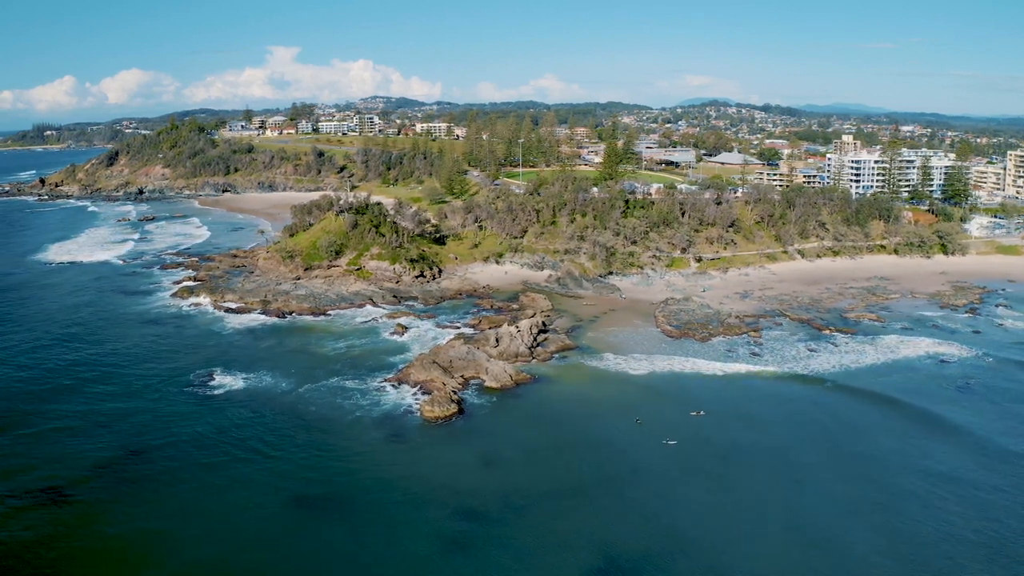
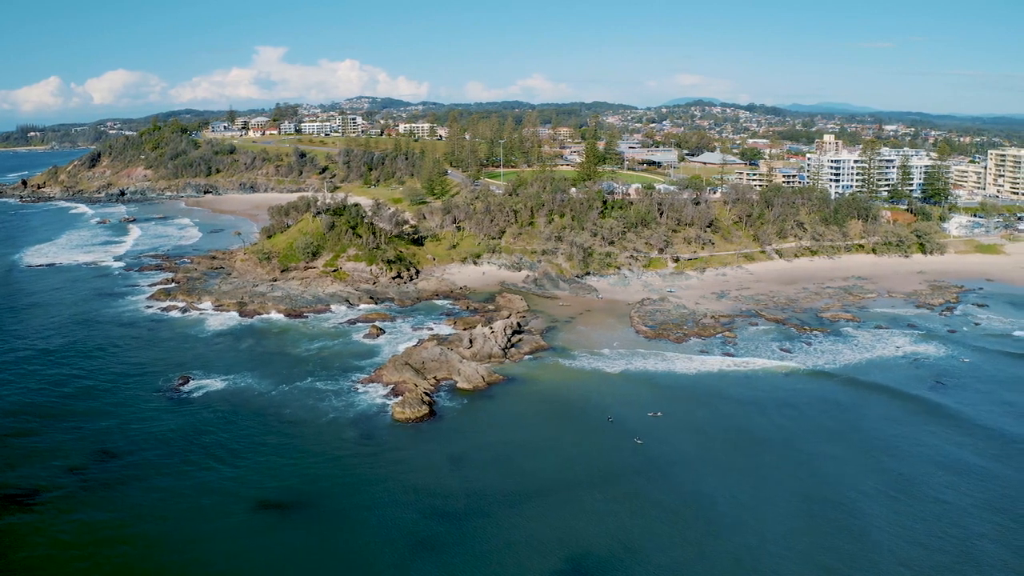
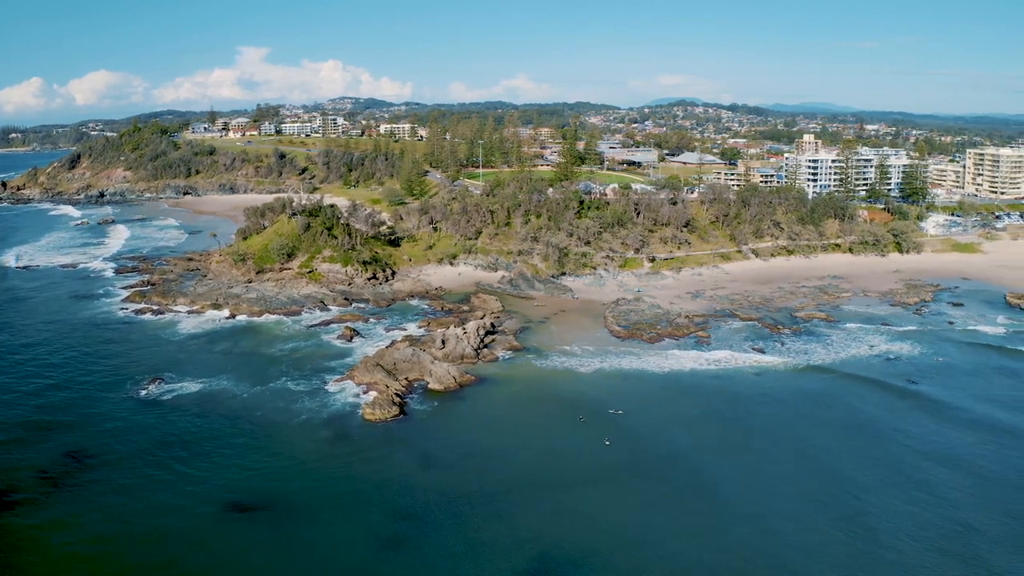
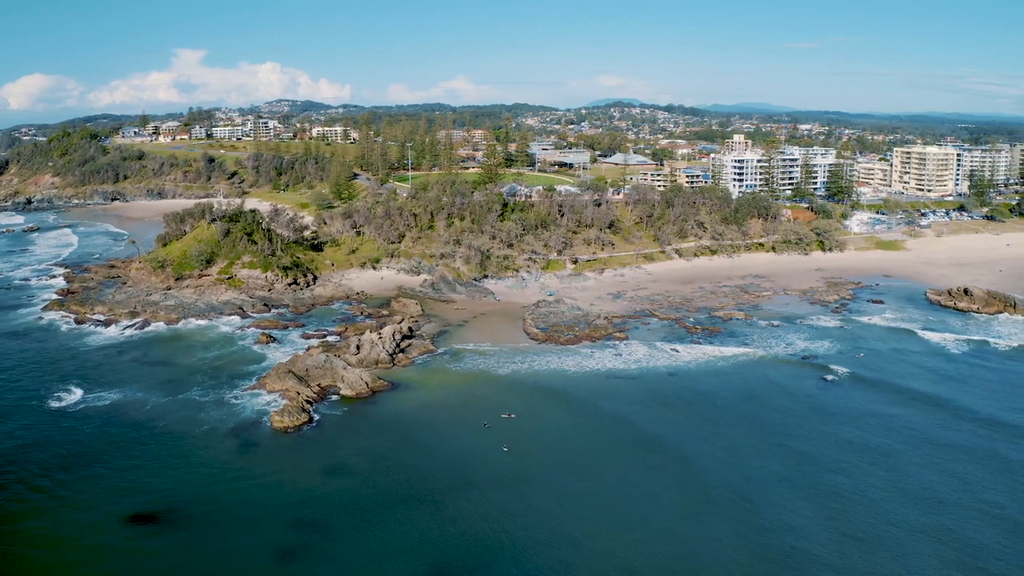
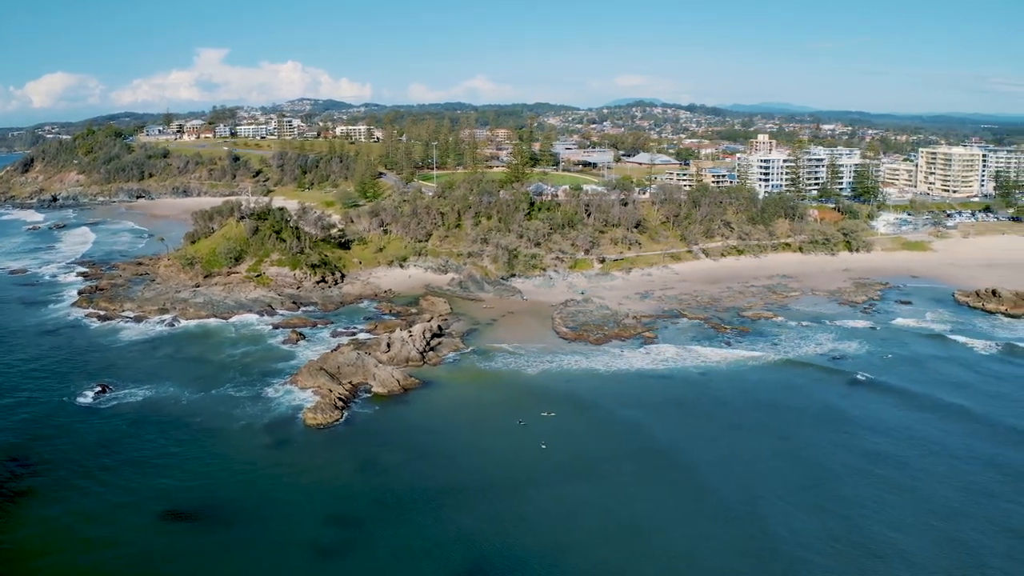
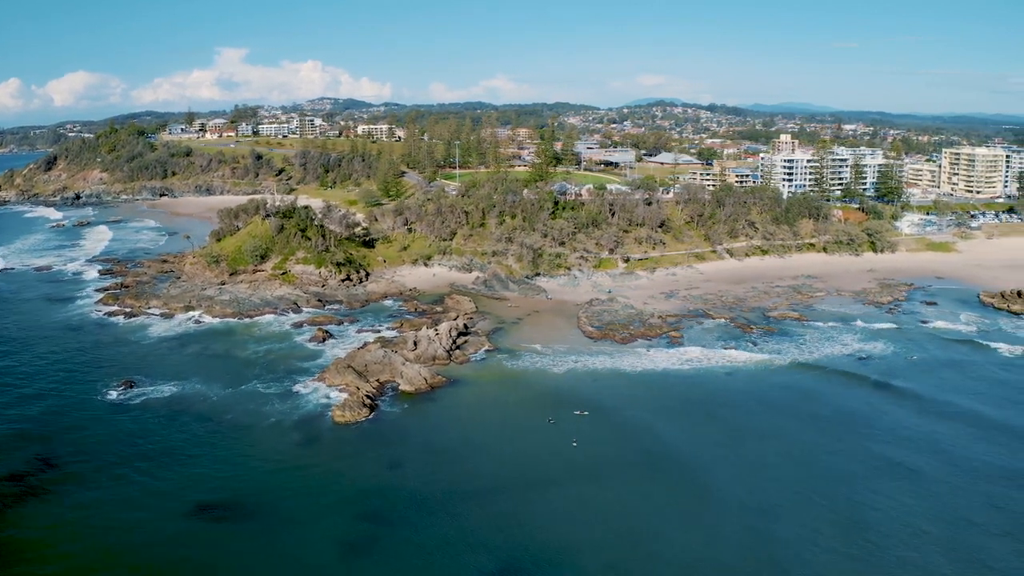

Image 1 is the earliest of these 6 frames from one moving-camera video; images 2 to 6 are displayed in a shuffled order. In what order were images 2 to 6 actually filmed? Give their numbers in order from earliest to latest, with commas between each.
2, 3, 6, 5, 4
